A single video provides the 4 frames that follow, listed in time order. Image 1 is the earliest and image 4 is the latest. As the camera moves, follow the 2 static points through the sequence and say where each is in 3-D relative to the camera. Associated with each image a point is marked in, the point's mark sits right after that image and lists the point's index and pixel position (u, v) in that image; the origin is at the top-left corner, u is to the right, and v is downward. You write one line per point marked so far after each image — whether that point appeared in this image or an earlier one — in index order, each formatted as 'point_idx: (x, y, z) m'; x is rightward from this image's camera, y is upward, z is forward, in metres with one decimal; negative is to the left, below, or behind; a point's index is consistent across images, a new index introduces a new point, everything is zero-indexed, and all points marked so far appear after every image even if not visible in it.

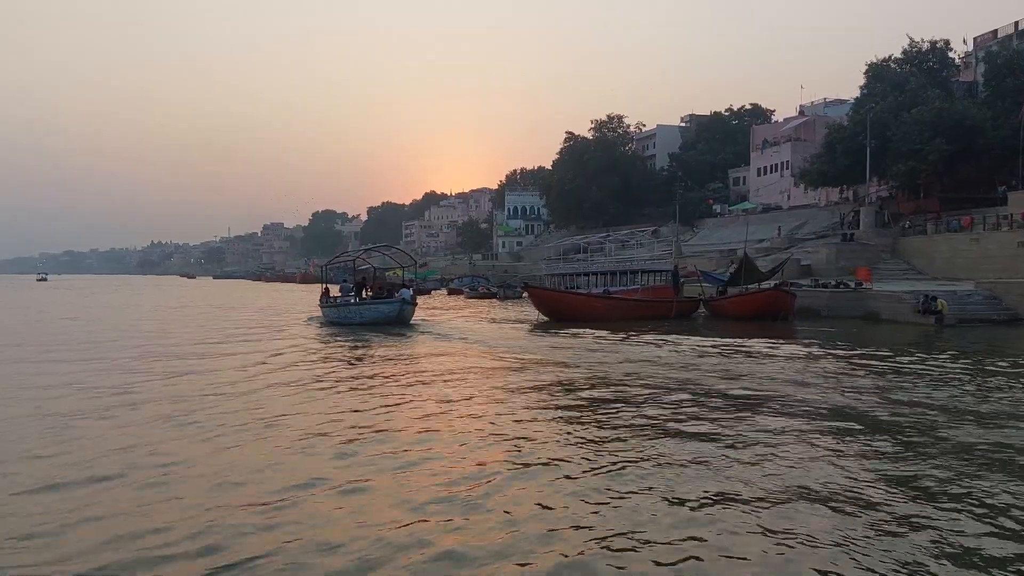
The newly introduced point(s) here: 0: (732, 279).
0: (+5.8, +0.2, +18.3) m
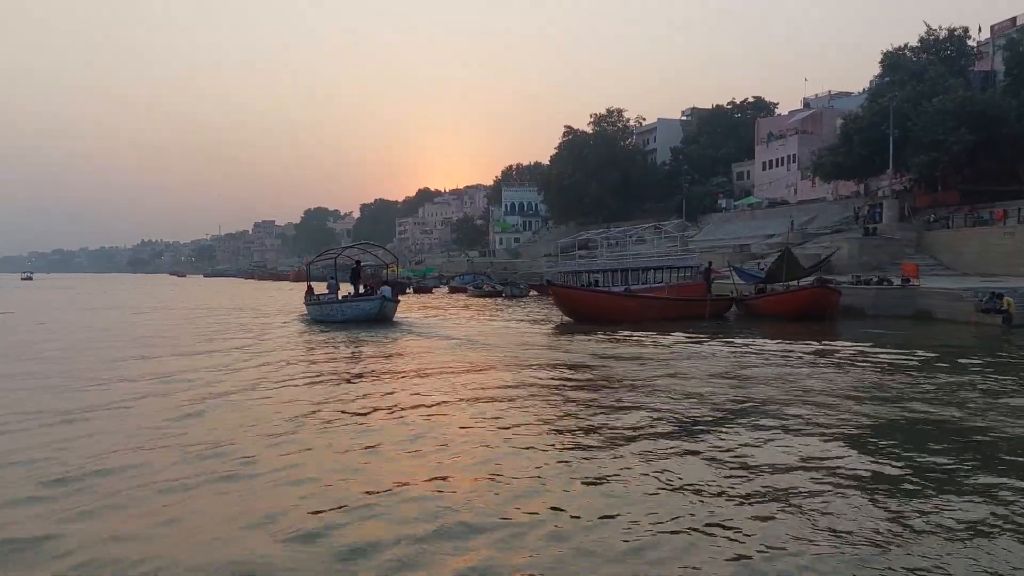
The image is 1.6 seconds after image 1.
0: (+6.3, +0.3, +16.9) m
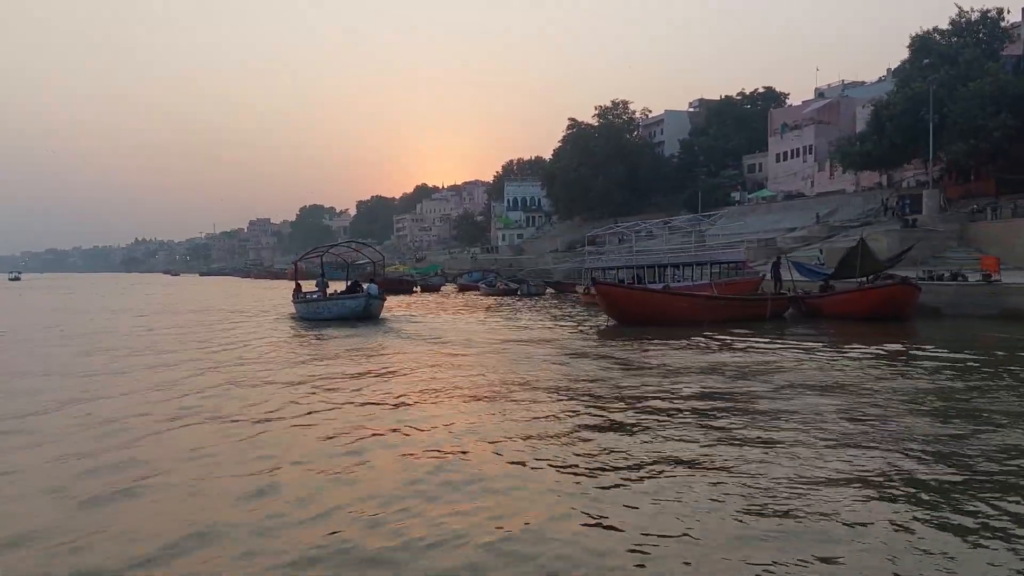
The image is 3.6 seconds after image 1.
0: (+7.0, +0.4, +15.1) m
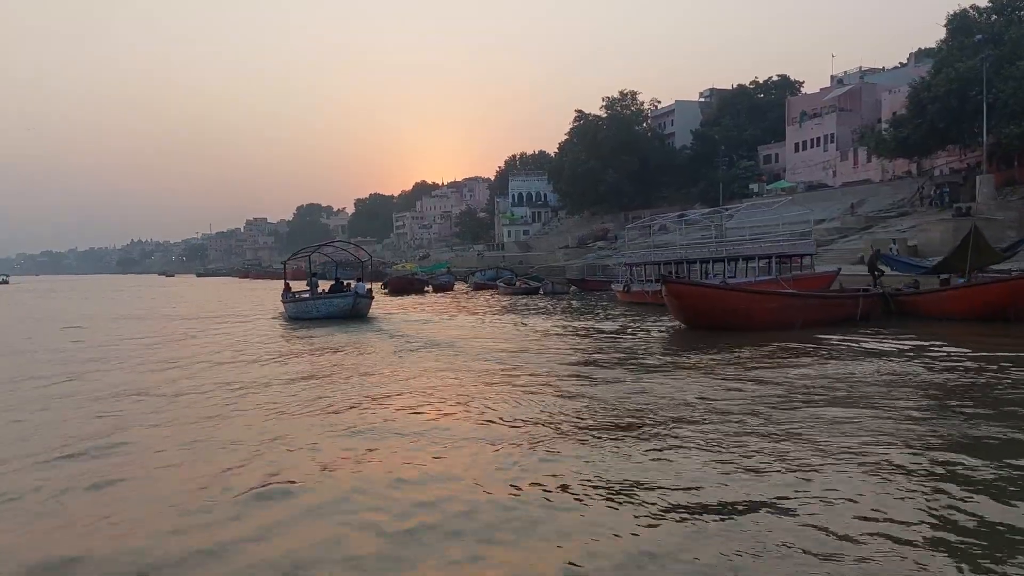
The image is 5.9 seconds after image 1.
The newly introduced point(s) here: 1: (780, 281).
0: (+7.9, +0.4, +13.2) m
1: (+5.8, +0.2, +15.6) m
